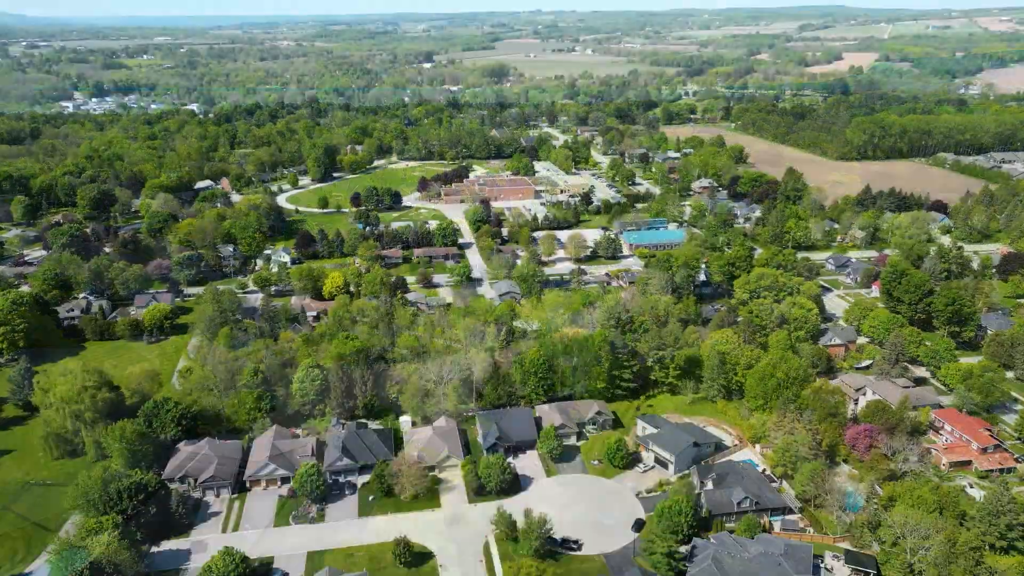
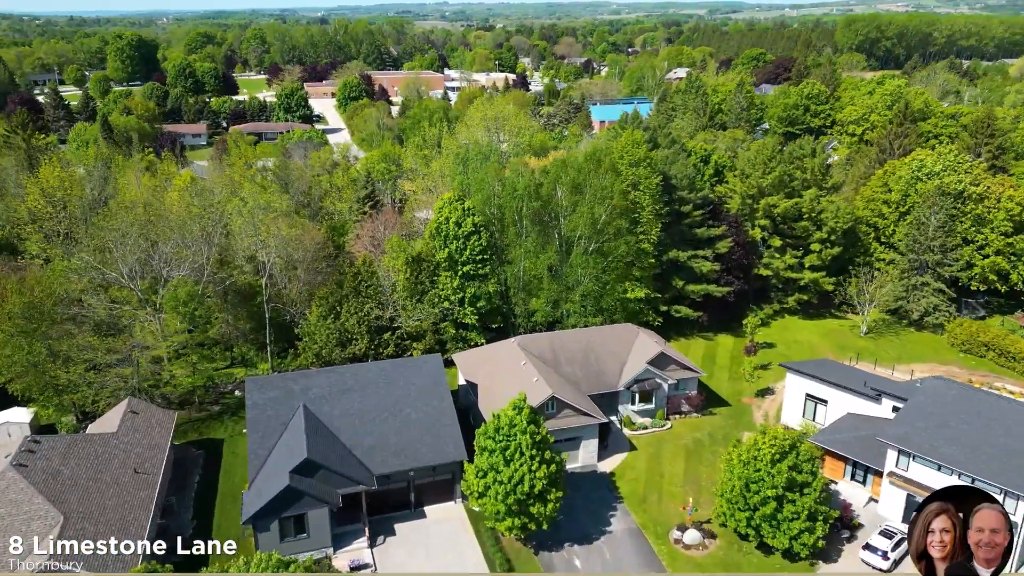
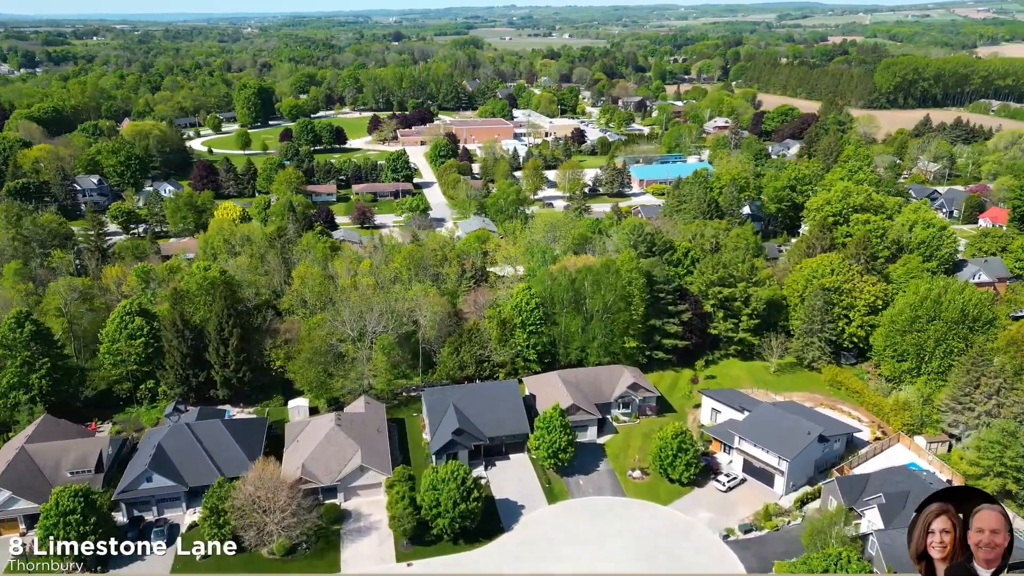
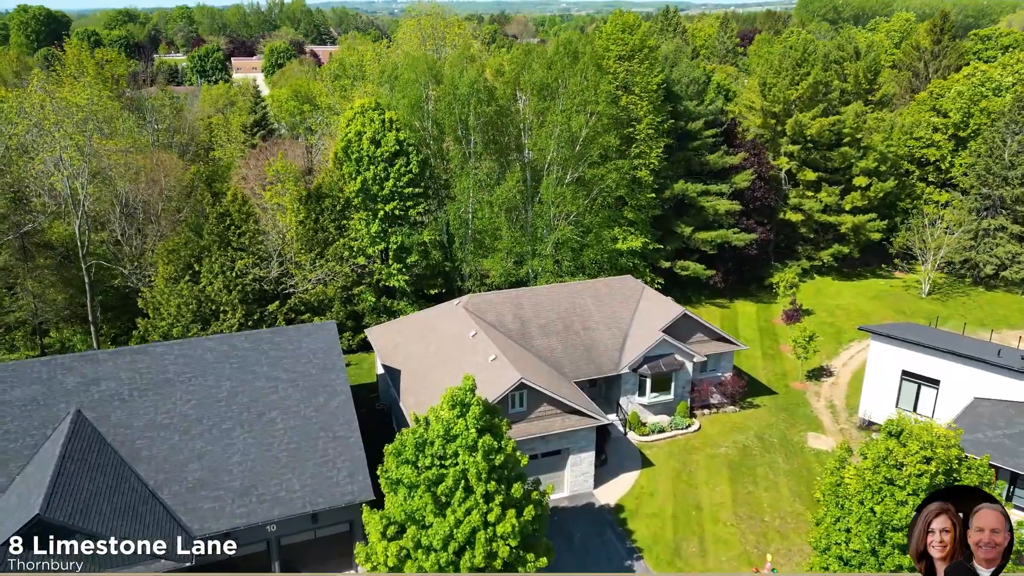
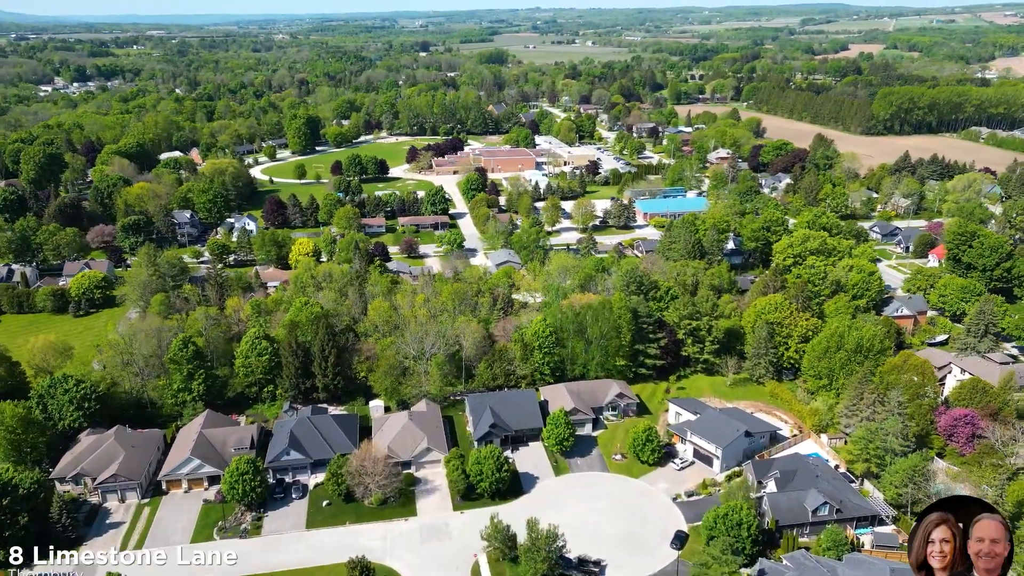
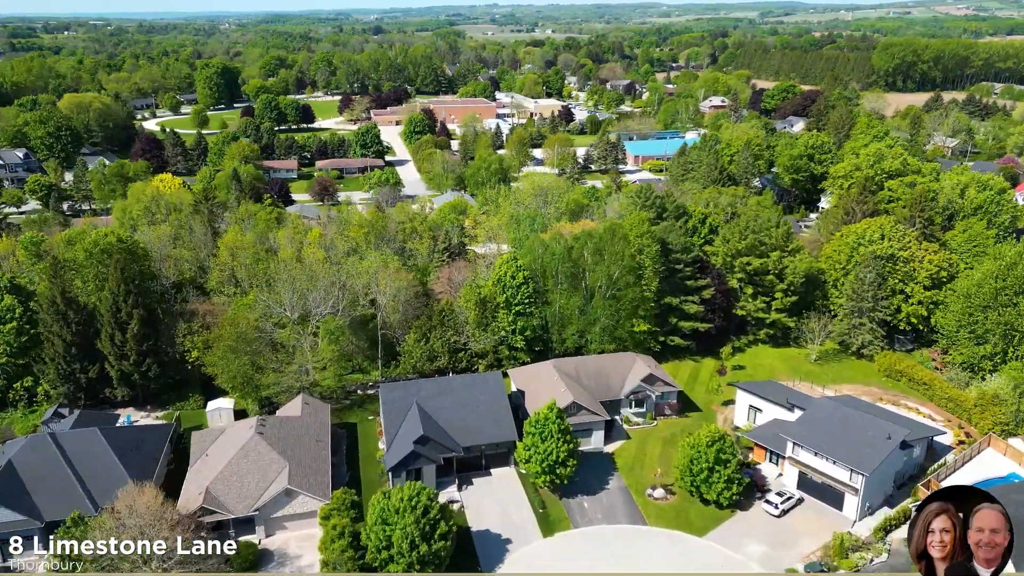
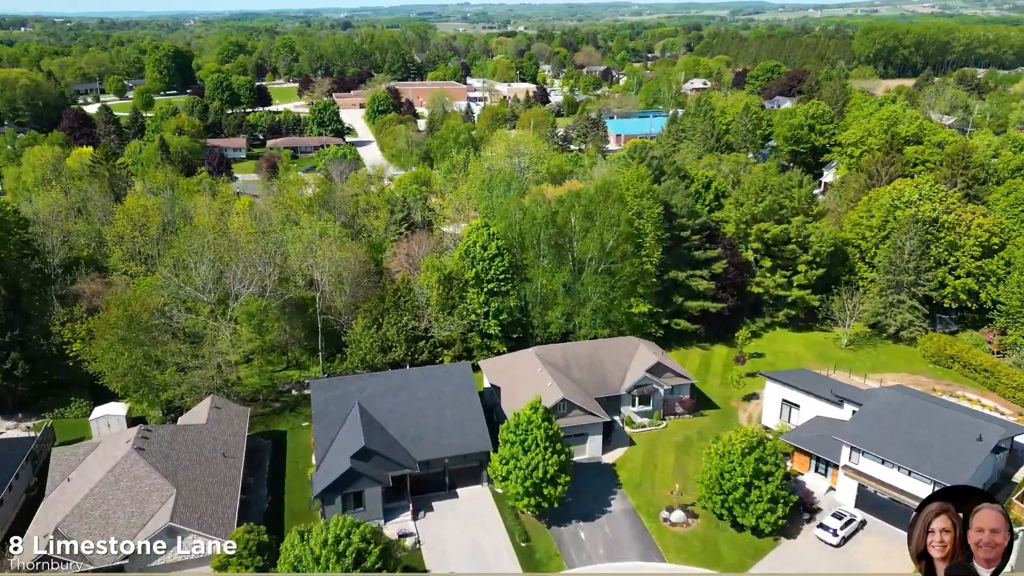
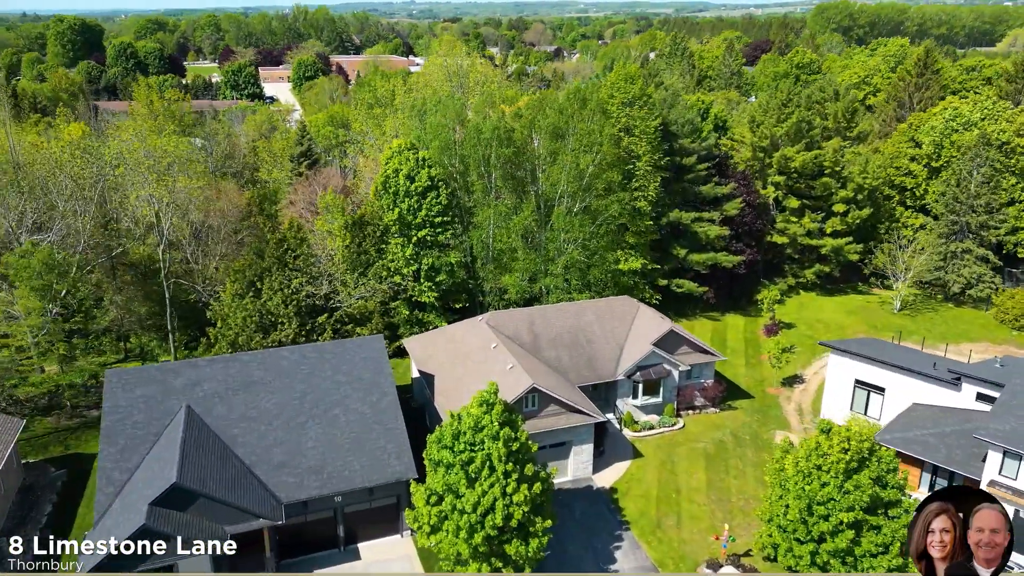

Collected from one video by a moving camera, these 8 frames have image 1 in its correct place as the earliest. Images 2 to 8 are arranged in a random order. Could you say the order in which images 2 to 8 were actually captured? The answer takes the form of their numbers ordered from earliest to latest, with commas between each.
5, 3, 6, 7, 2, 8, 4
